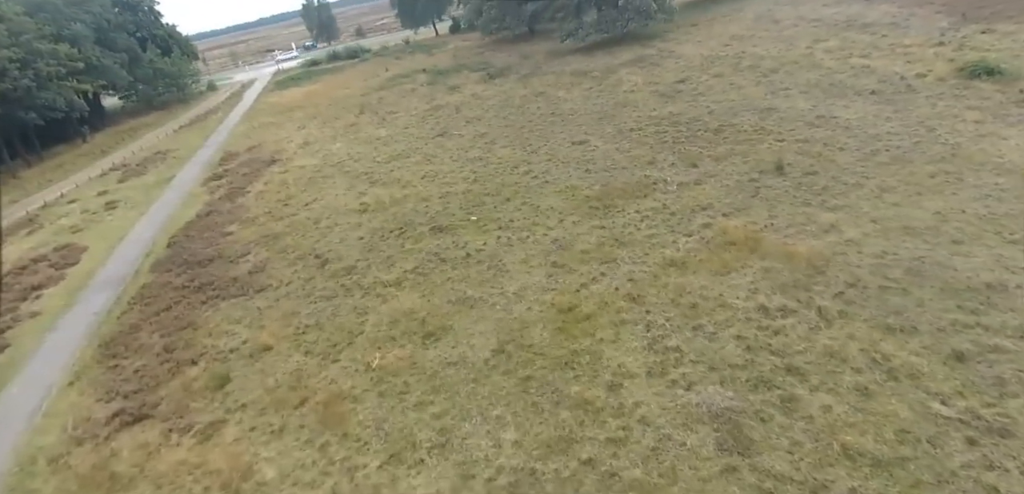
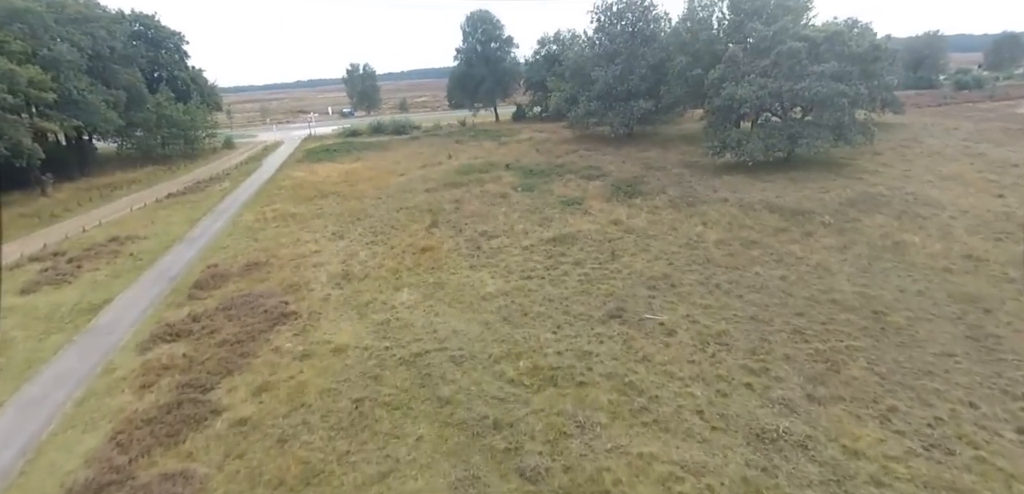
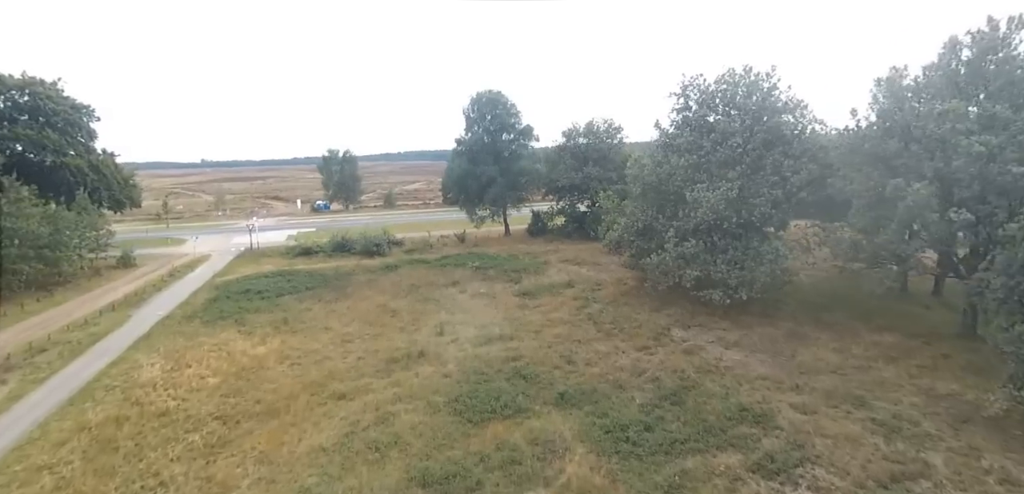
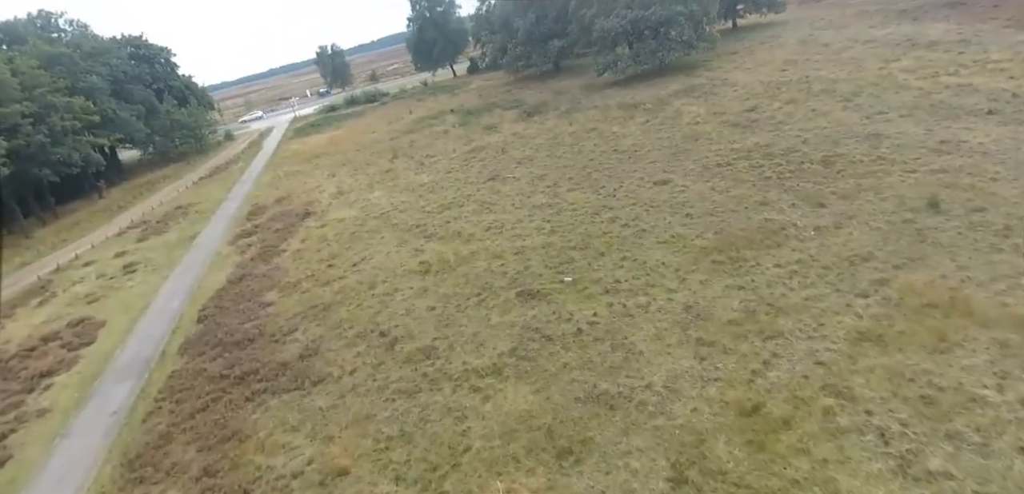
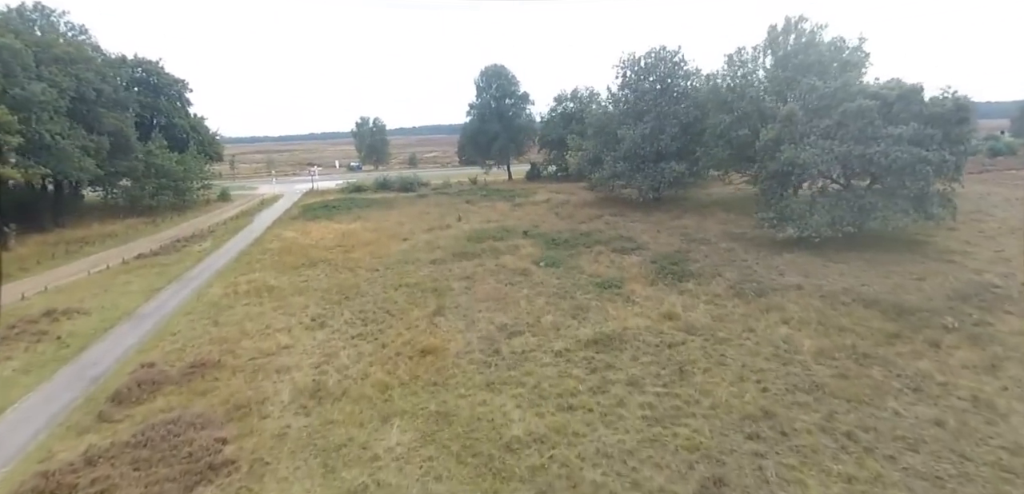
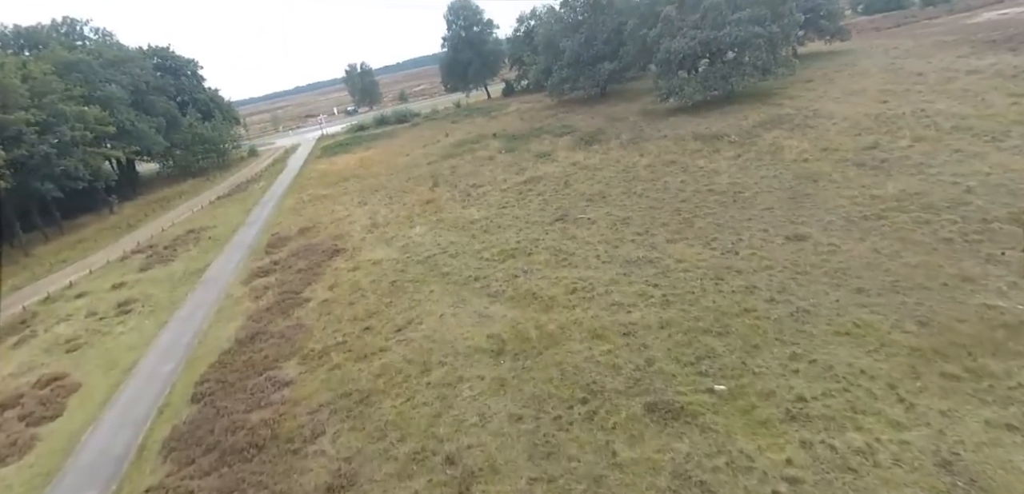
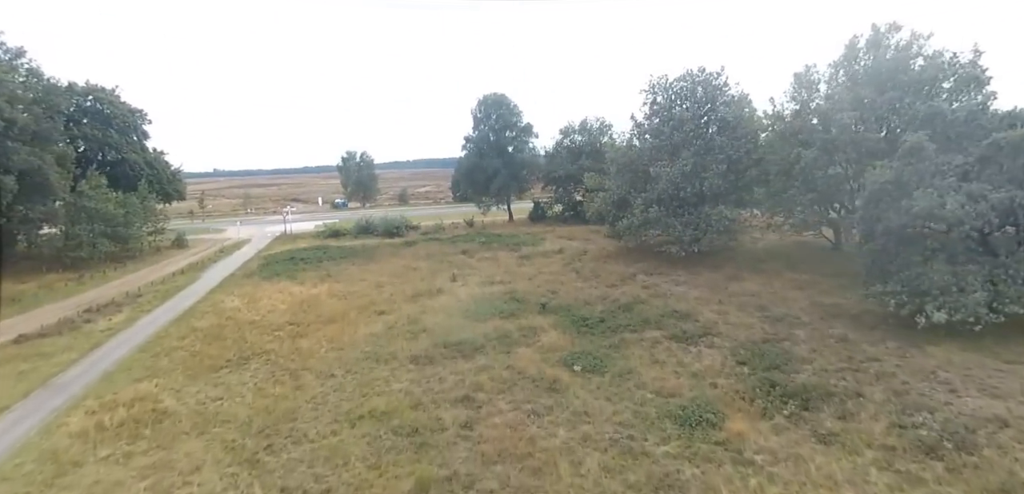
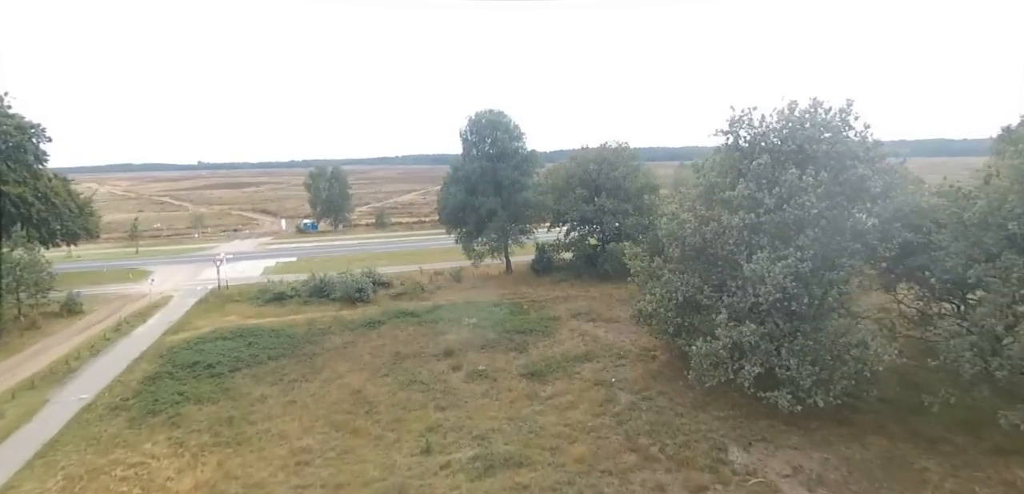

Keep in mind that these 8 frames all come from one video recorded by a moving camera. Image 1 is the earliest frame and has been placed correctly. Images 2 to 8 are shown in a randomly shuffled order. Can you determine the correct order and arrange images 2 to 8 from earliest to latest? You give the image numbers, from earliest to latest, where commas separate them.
4, 6, 2, 5, 7, 3, 8
